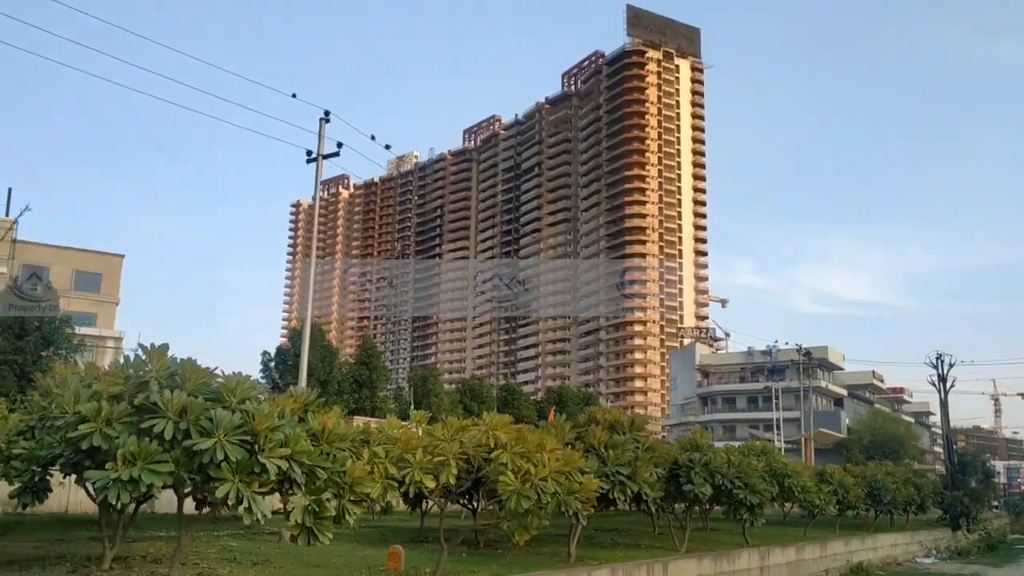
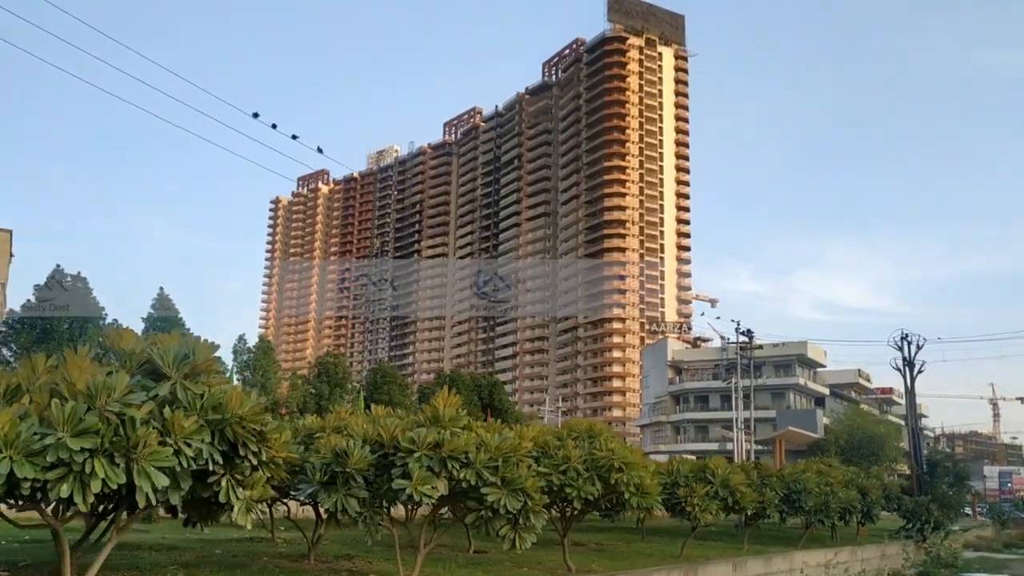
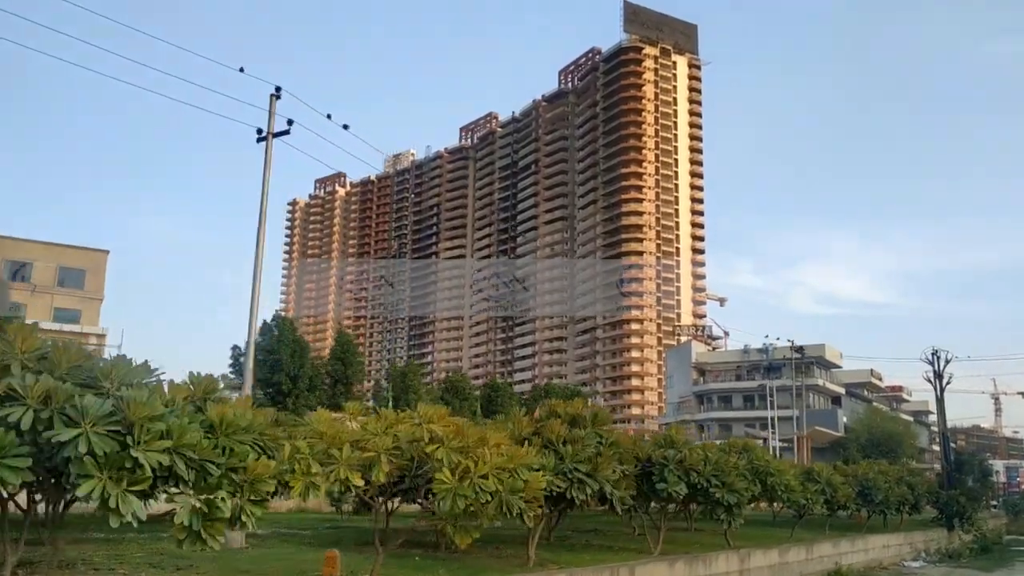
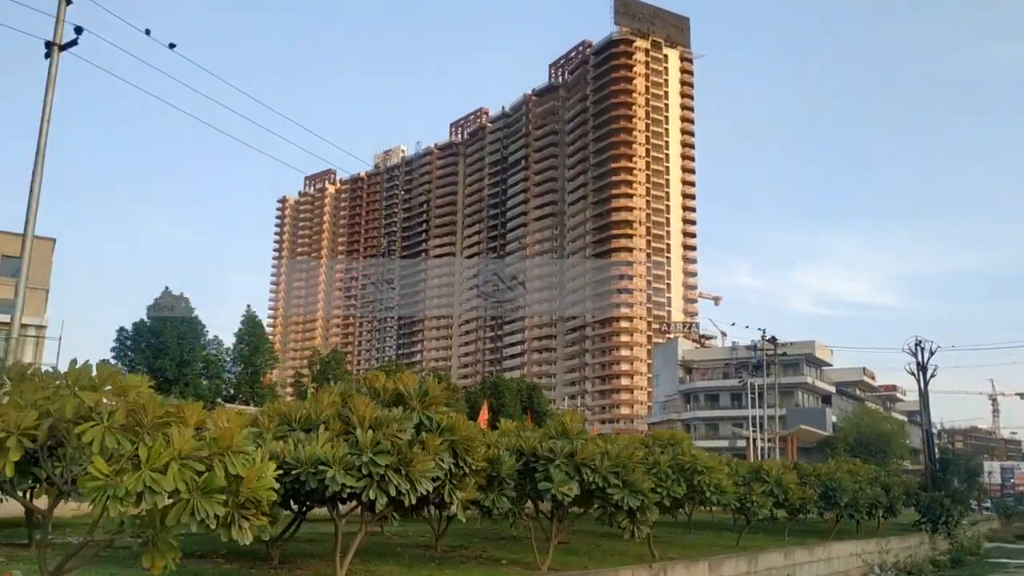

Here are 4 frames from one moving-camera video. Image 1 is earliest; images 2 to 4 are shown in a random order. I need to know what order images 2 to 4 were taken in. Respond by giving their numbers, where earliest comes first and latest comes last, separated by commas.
3, 4, 2
